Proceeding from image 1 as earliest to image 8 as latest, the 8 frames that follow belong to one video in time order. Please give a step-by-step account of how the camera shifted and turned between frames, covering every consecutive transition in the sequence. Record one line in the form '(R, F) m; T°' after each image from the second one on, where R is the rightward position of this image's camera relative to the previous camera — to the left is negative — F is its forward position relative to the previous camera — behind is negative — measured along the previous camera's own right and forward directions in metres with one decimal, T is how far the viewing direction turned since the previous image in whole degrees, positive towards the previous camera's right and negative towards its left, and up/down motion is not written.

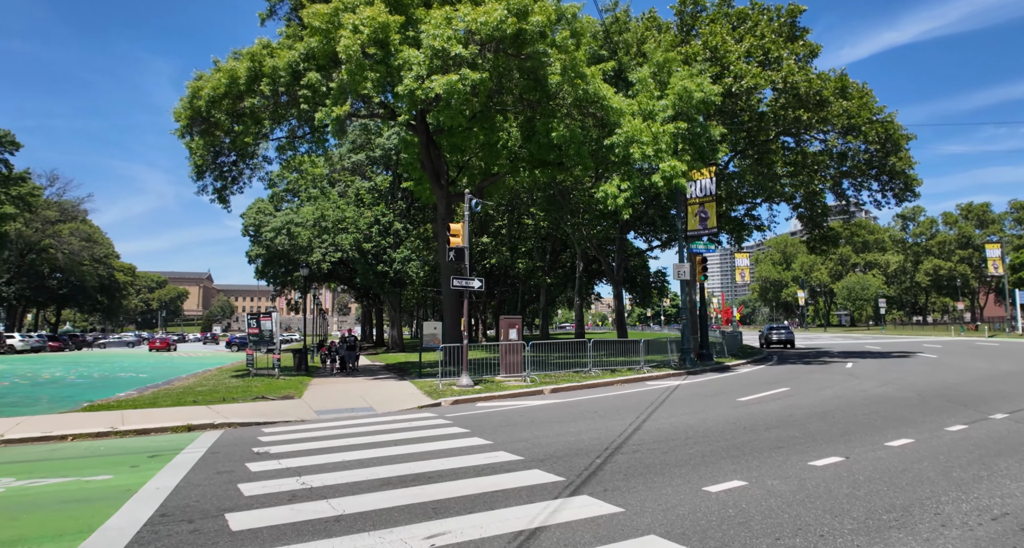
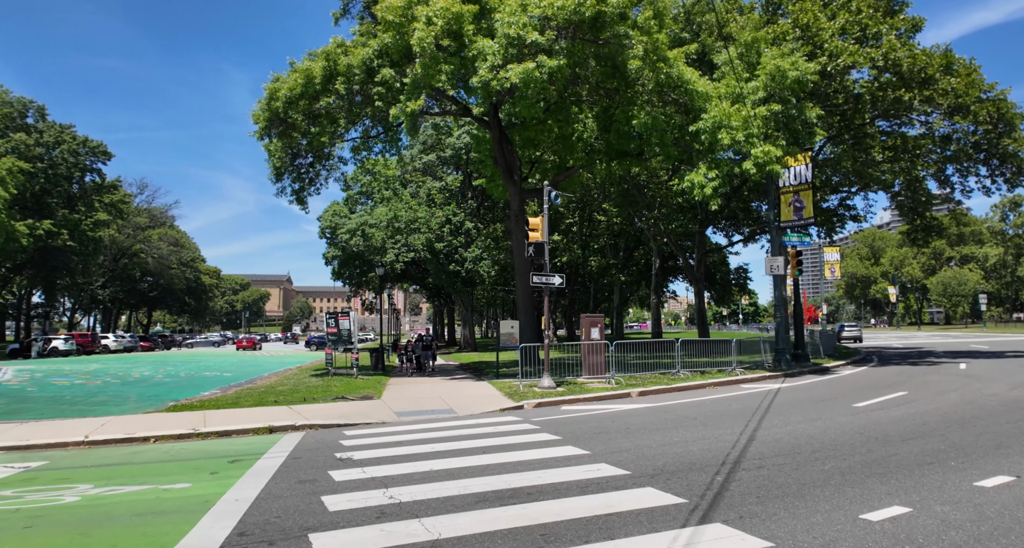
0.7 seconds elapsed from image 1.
(-0.4, +0.8) m; -7°
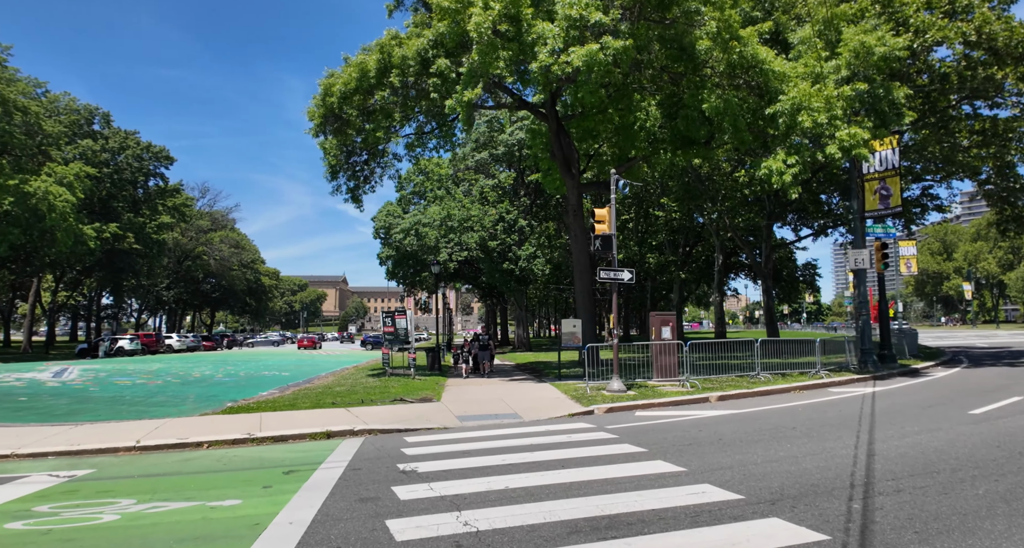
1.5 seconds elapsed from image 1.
(-0.4, +0.8) m; -5°
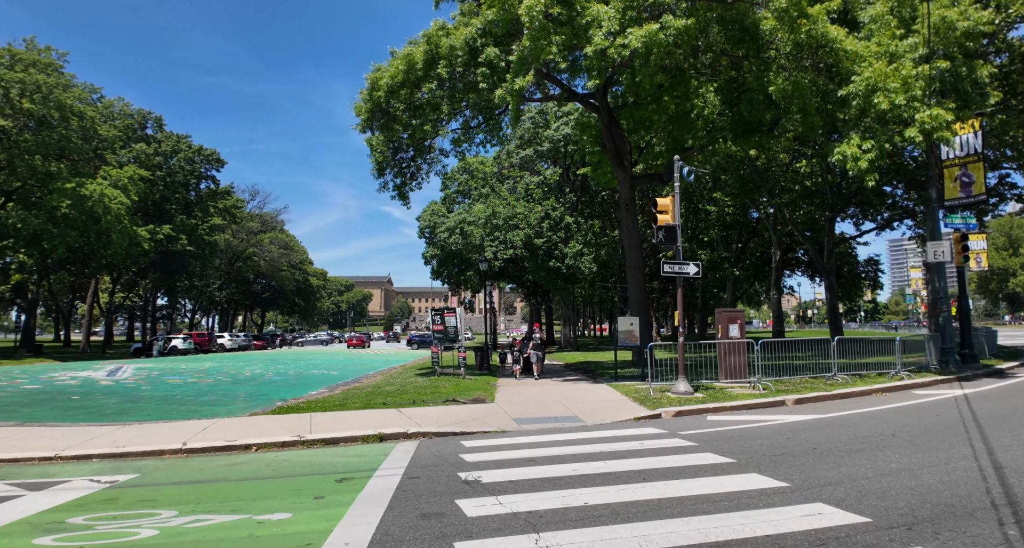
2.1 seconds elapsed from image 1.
(-0.3, +0.6) m; -4°
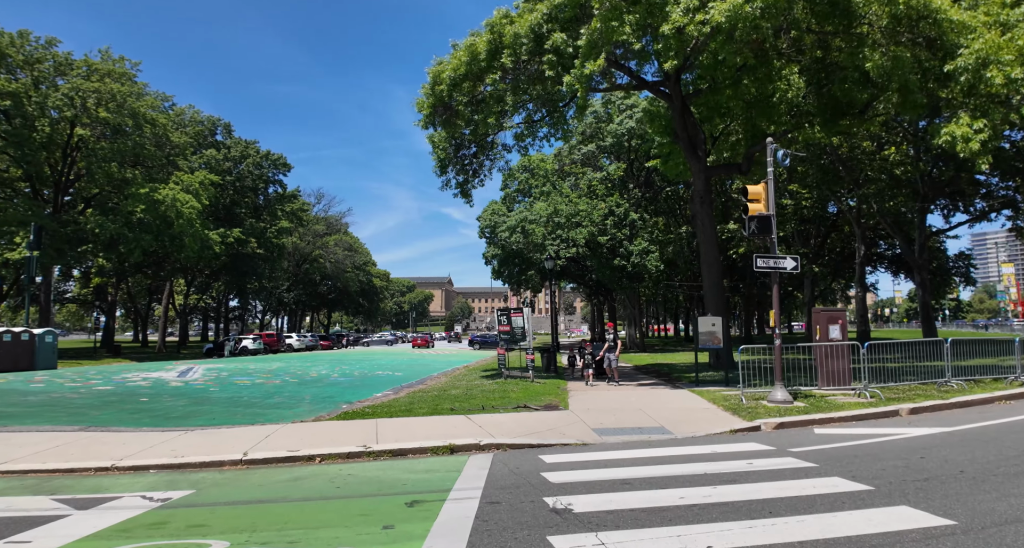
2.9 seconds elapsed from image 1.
(-0.3, +0.8) m; -6°
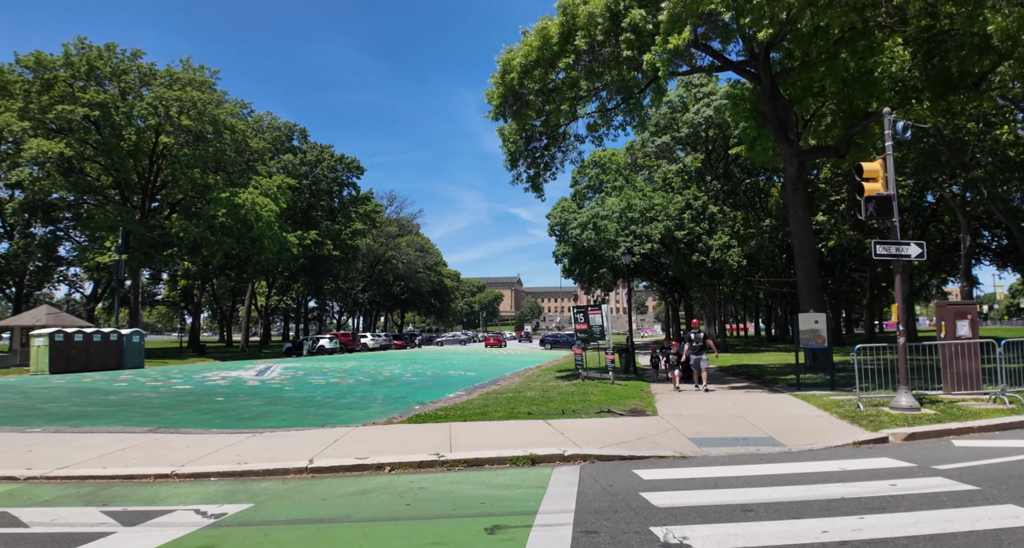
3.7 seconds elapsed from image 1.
(-0.2, +0.7) m; -7°
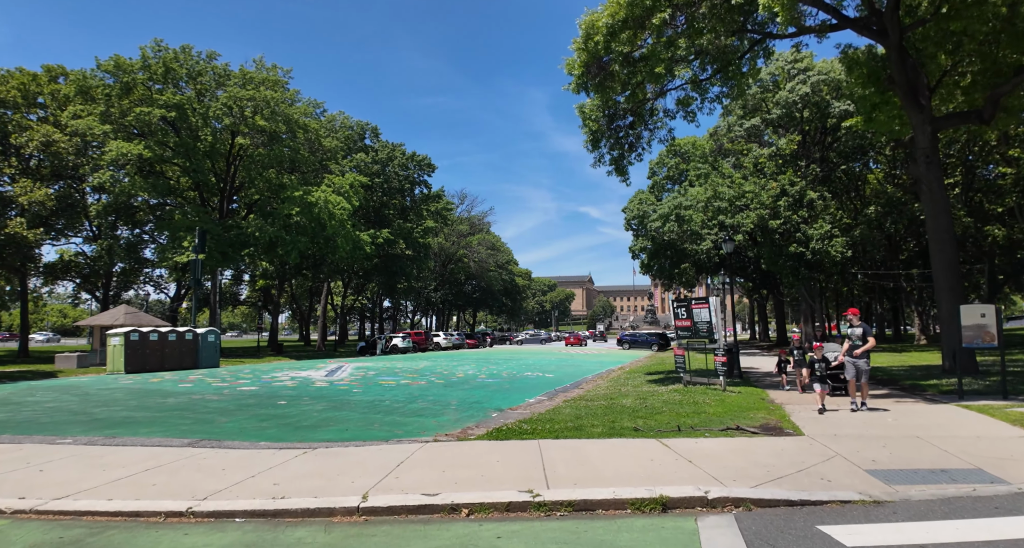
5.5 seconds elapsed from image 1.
(-0.4, +1.5) m; -7°
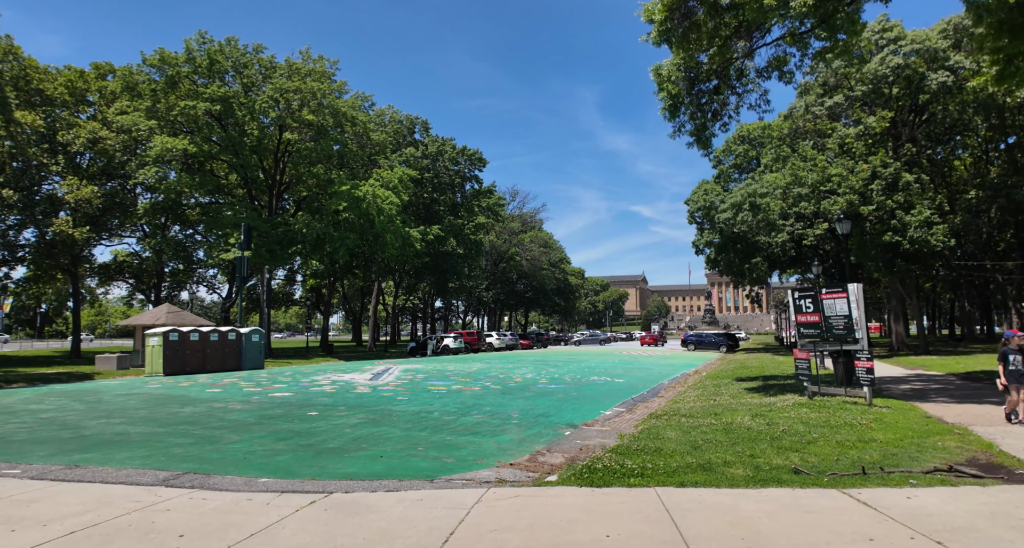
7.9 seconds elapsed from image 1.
(-0.4, +2.0) m; -5°
